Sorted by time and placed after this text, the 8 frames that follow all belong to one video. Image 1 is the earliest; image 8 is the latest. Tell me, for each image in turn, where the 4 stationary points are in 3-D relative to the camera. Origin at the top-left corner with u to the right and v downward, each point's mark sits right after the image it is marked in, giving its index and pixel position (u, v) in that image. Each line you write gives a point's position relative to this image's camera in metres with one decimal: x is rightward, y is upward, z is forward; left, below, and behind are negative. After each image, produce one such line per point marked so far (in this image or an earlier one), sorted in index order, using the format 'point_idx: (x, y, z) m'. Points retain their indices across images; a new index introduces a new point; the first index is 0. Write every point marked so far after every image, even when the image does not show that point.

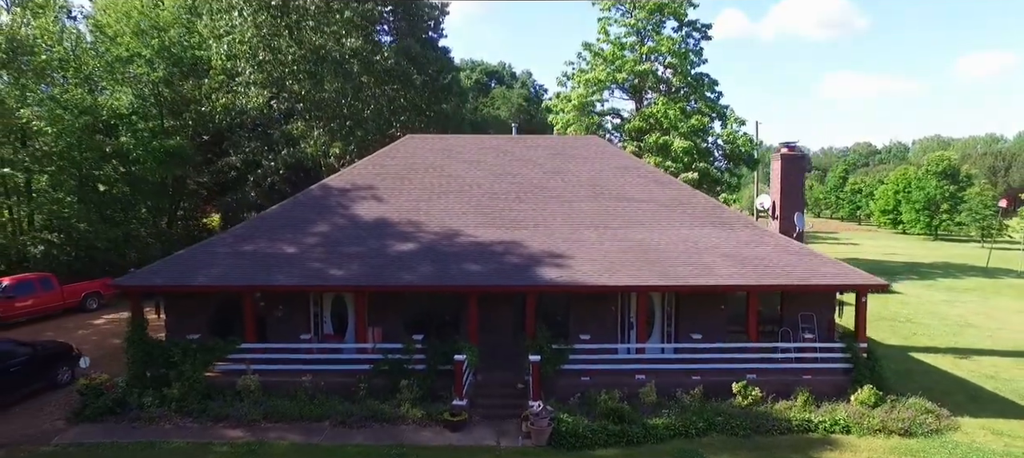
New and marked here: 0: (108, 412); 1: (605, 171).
0: (-6.5, -3.0, +12.7) m
1: (+2.0, +1.3, +17.4) m
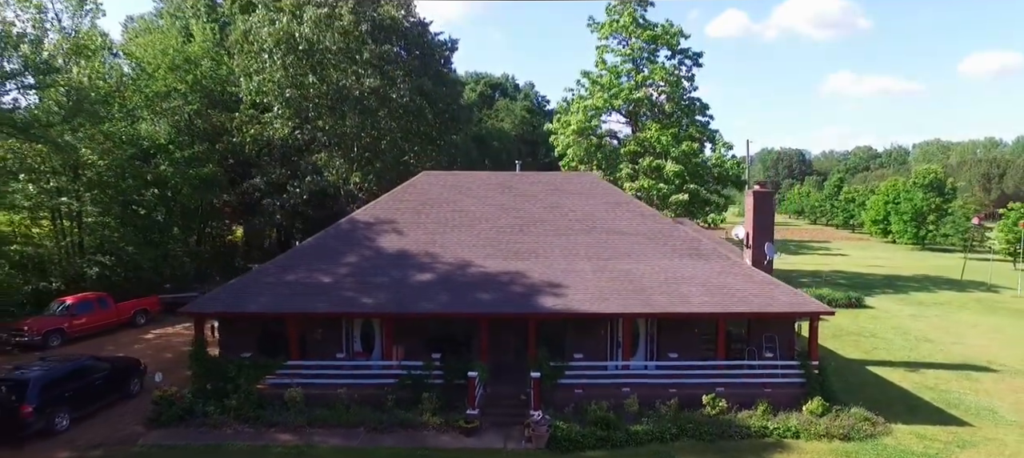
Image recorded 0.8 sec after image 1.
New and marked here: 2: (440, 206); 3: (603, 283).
0: (-6.4, -3.7, +15.2) m
1: (+2.1, +0.6, +19.8) m
2: (-1.8, +0.6, +19.9) m
3: (+2.0, -1.2, +17.0) m
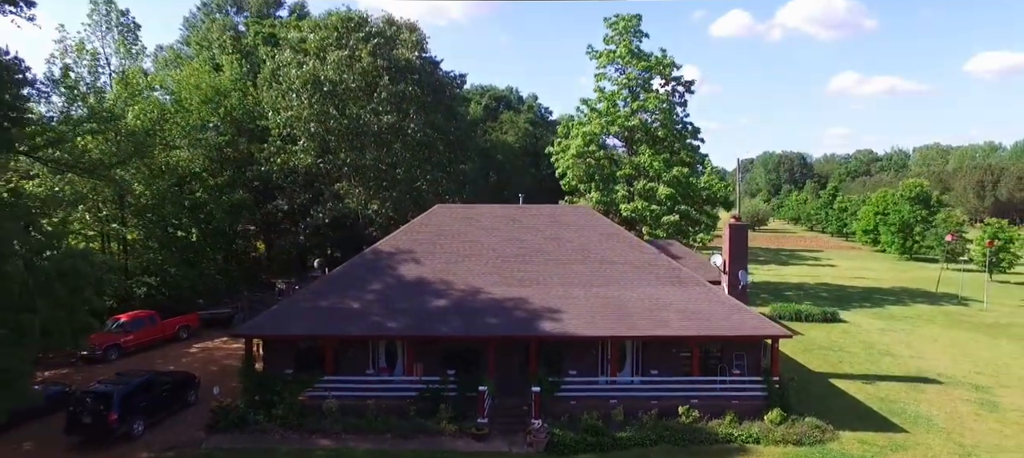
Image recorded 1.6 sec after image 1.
0: (-6.3, -4.5, +17.9) m
1: (+2.2, -0.3, +22.5) m
2: (-1.7, -0.2, +22.6) m
3: (+2.1, -2.0, +19.7) m
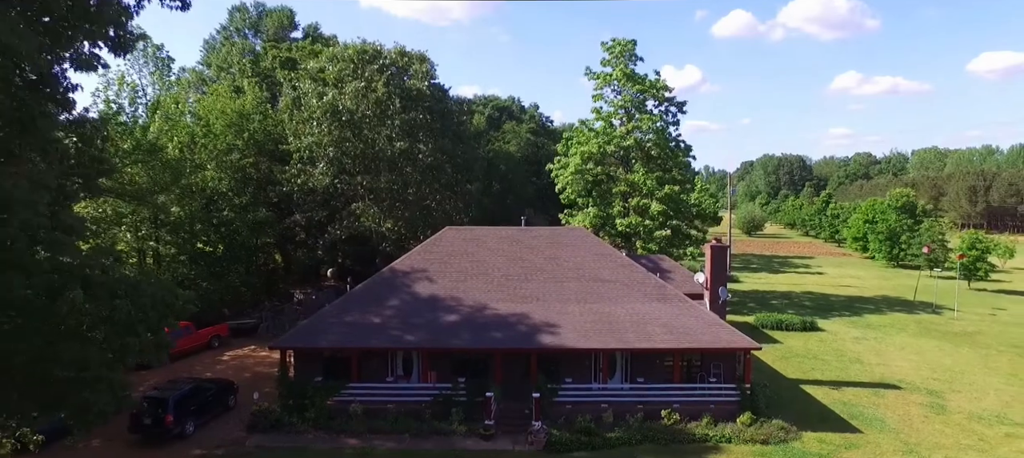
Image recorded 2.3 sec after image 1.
0: (-6.3, -5.2, +20.5) m
1: (+2.3, -0.9, +25.0) m
2: (-1.6, -0.9, +25.2) m
3: (+2.2, -2.7, +22.2) m
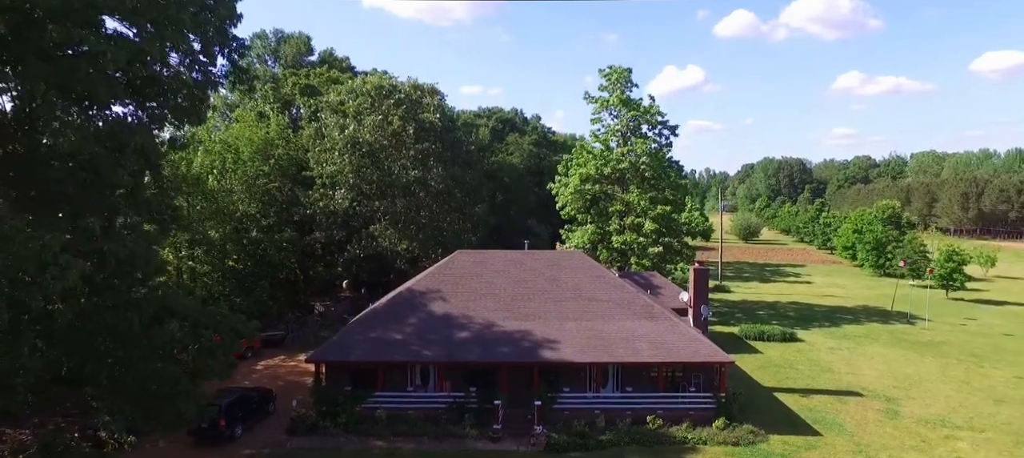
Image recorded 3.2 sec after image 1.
0: (-6.1, -6.1, +23.6) m
1: (+2.5, -1.8, +28.1) m
2: (-1.5, -1.8, +28.3) m
3: (+2.3, -3.6, +25.3) m
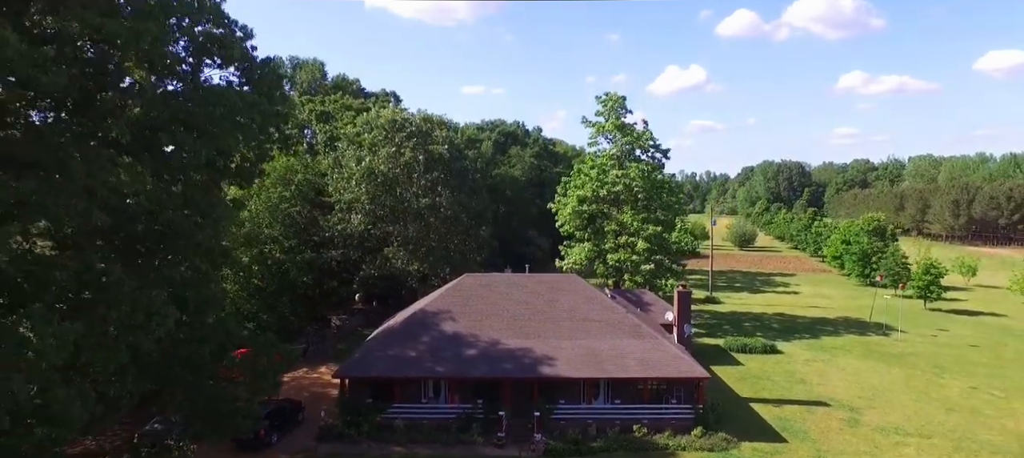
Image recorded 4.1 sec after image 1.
0: (-6.0, -7.1, +26.8) m
1: (+2.6, -2.9, +31.3) m
2: (-1.4, -2.9, +31.5) m
3: (+2.4, -4.7, +28.5) m
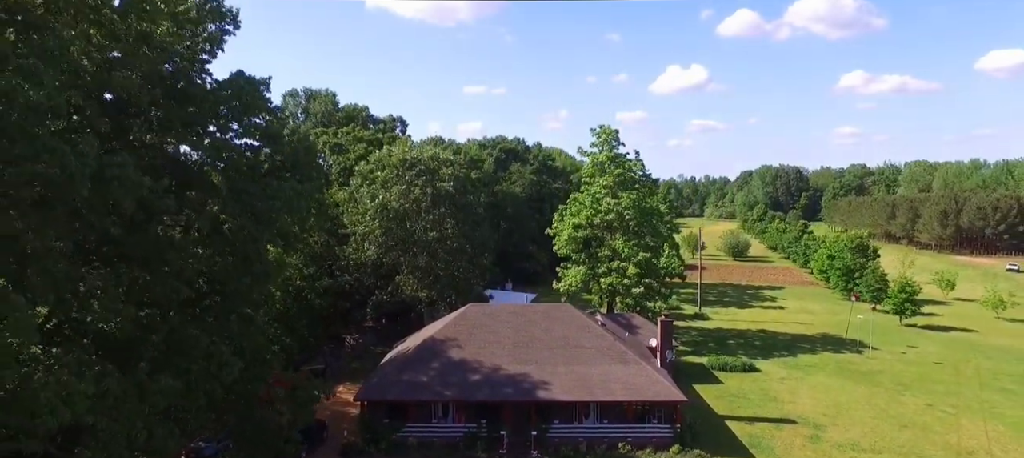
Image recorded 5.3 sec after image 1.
0: (-6.0, -8.8, +30.5) m
1: (+2.6, -4.5, +34.9) m
2: (-1.4, -4.5, +35.2) m
3: (+2.4, -6.3, +32.2) m
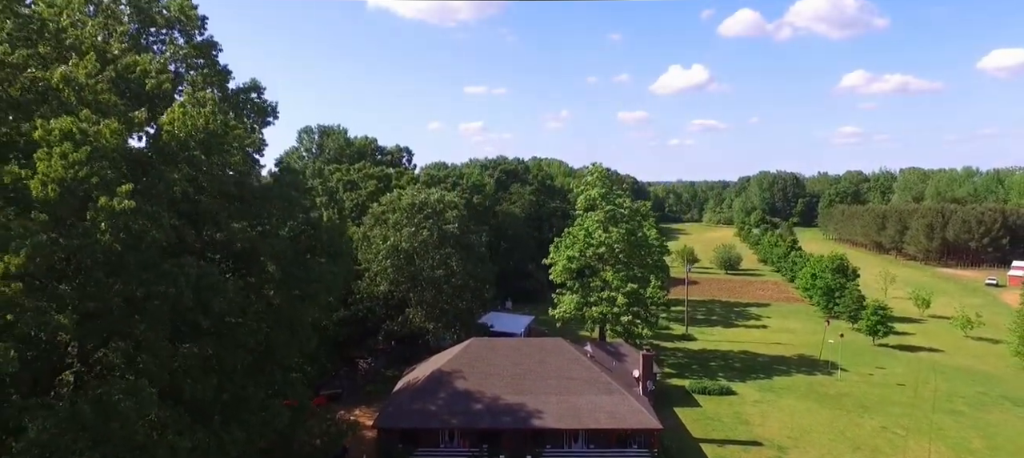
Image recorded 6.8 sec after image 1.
0: (-6.1, -11.0, +35.0) m
1: (+2.5, -6.7, +39.4) m
2: (-1.5, -6.7, +39.6) m
3: (+2.3, -8.5, +36.6) m
